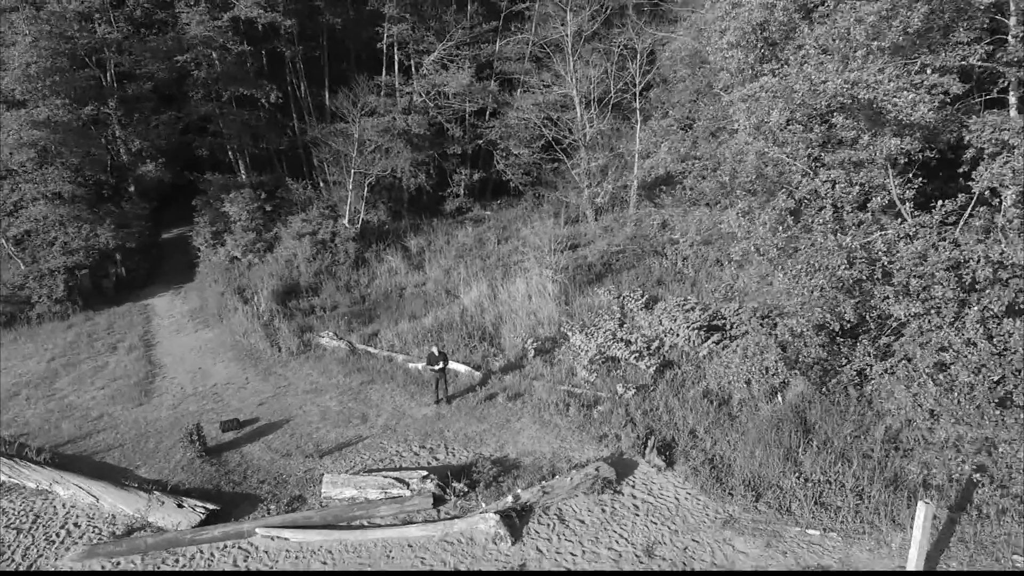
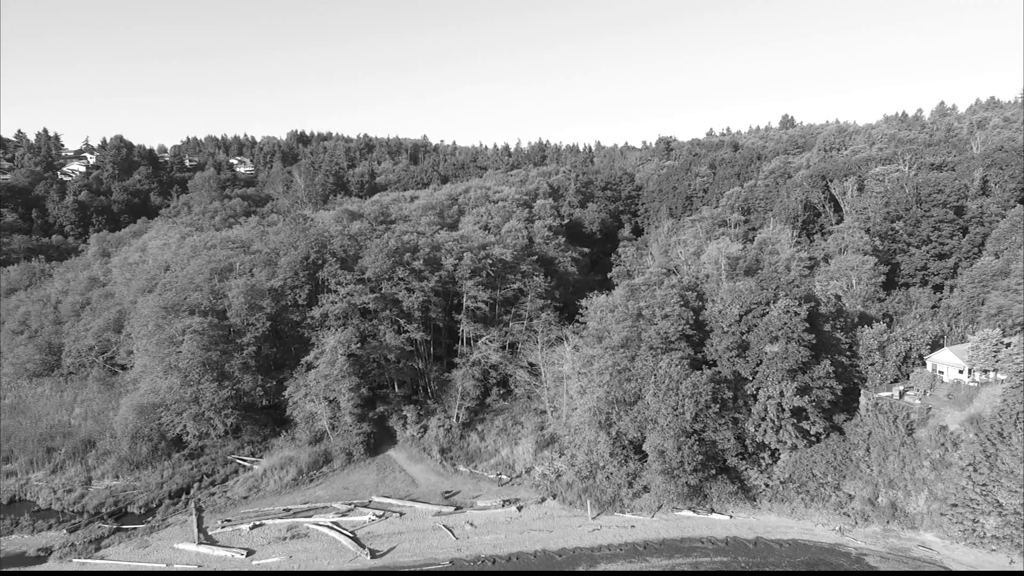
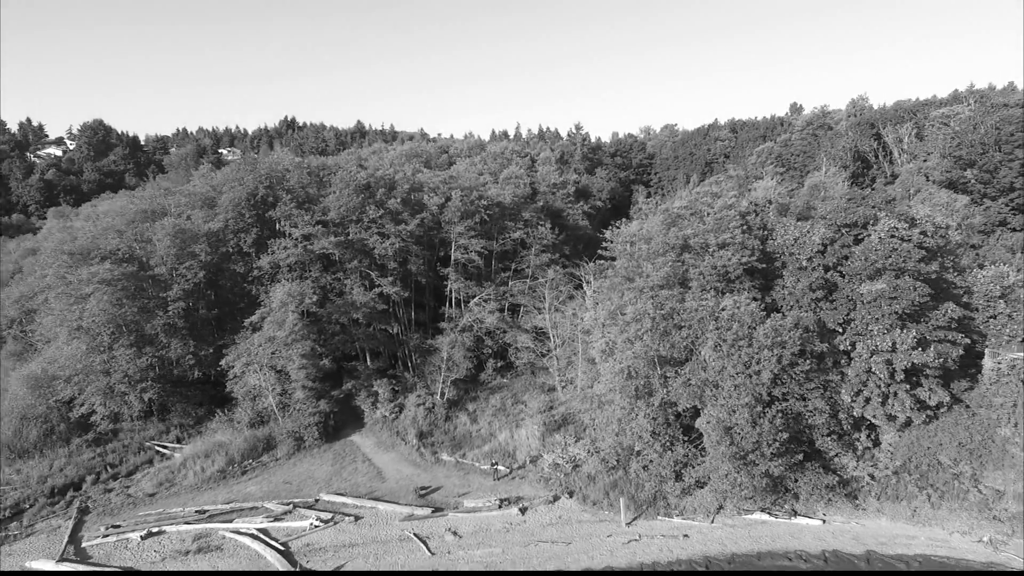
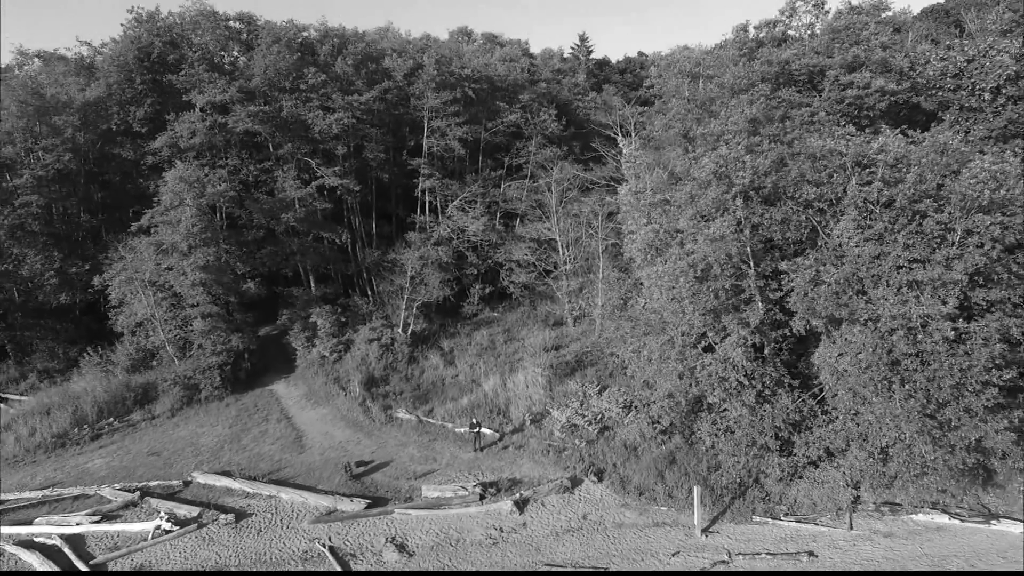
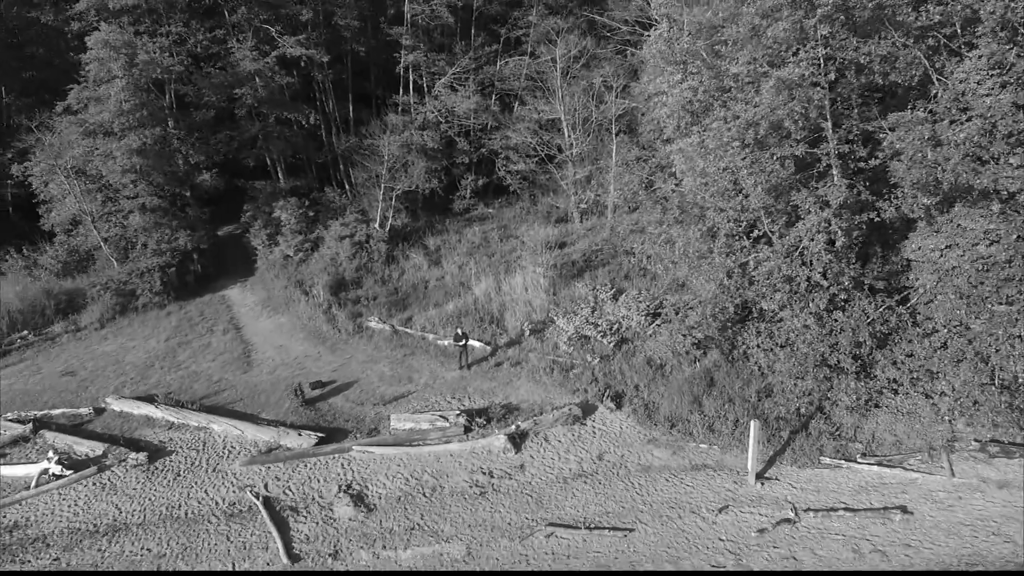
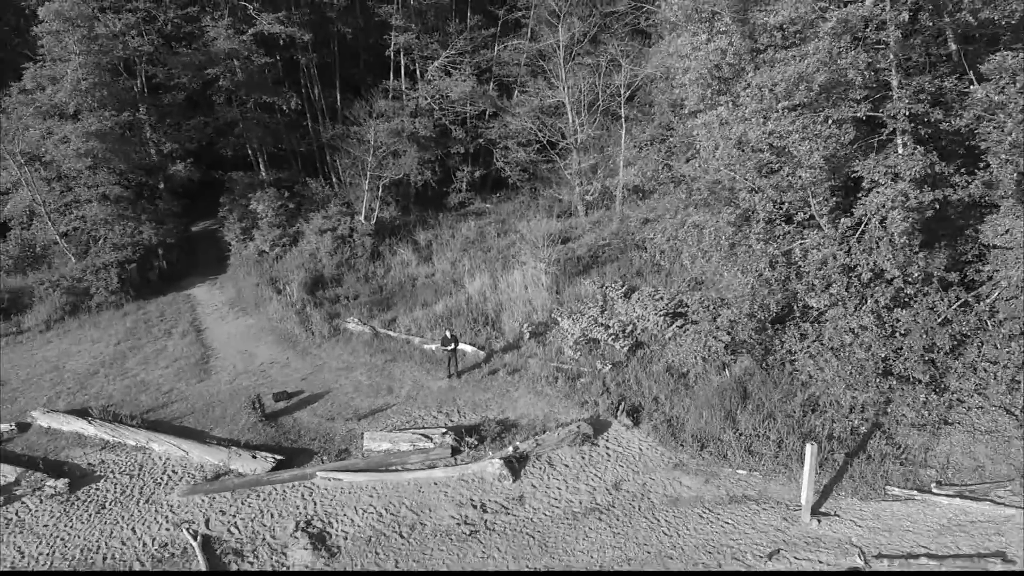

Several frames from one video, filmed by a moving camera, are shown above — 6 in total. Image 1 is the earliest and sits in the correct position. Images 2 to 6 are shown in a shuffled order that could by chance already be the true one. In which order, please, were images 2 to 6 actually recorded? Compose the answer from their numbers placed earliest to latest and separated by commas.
6, 5, 4, 3, 2
